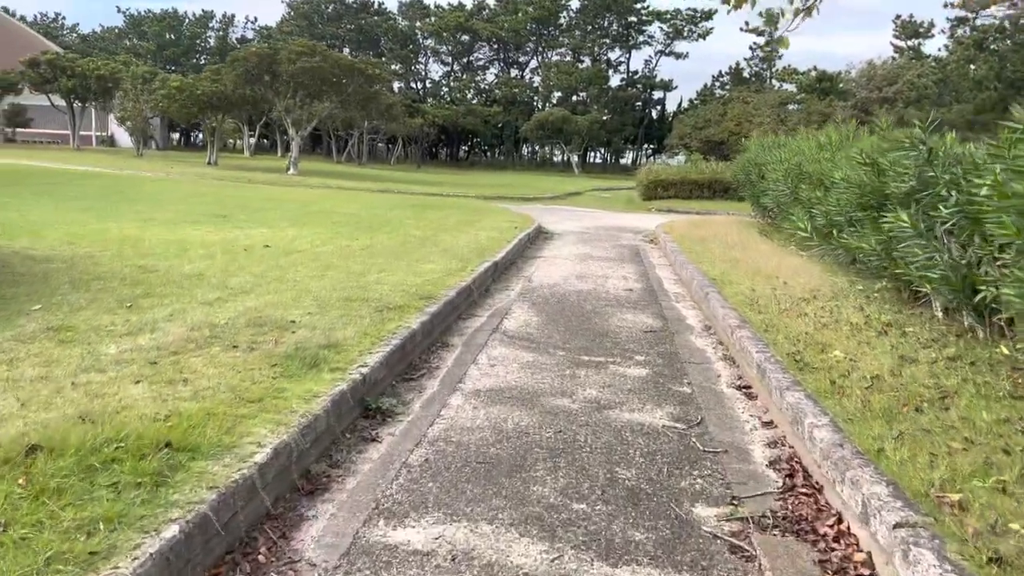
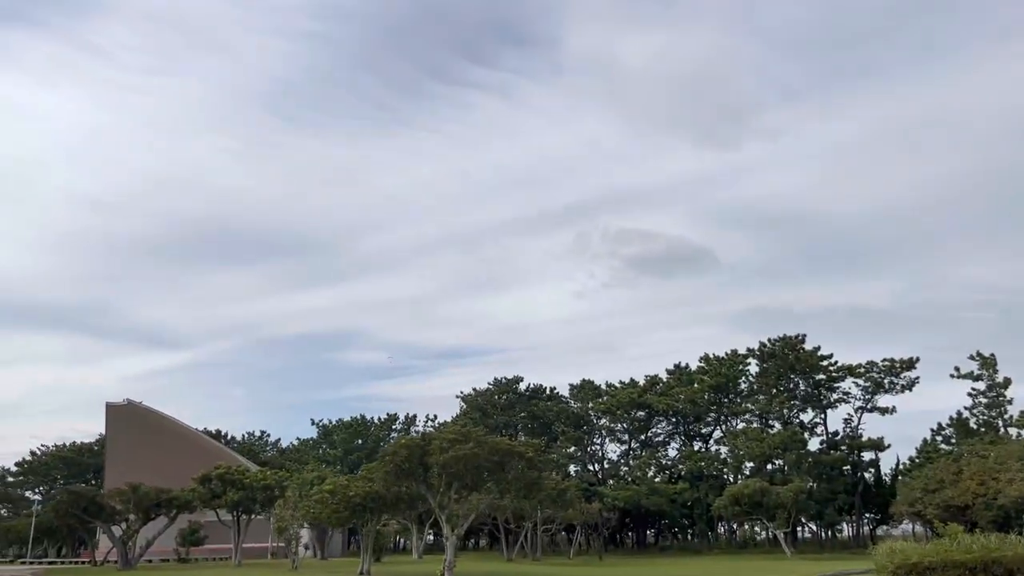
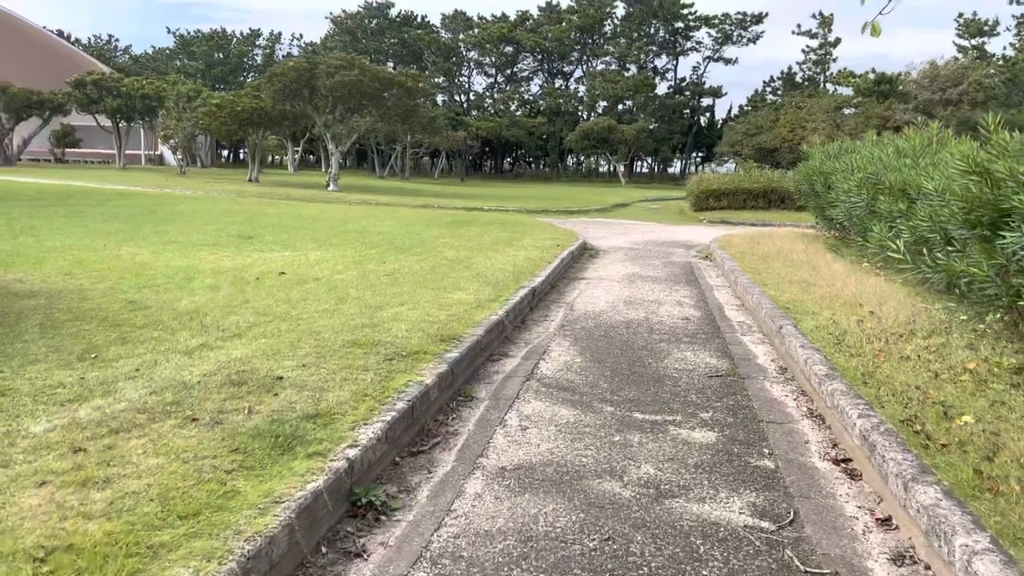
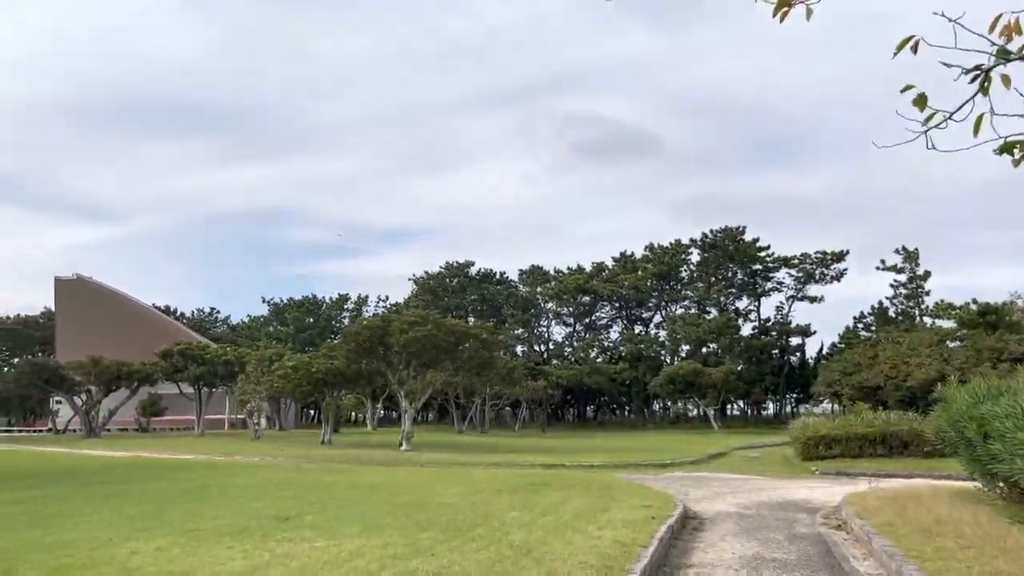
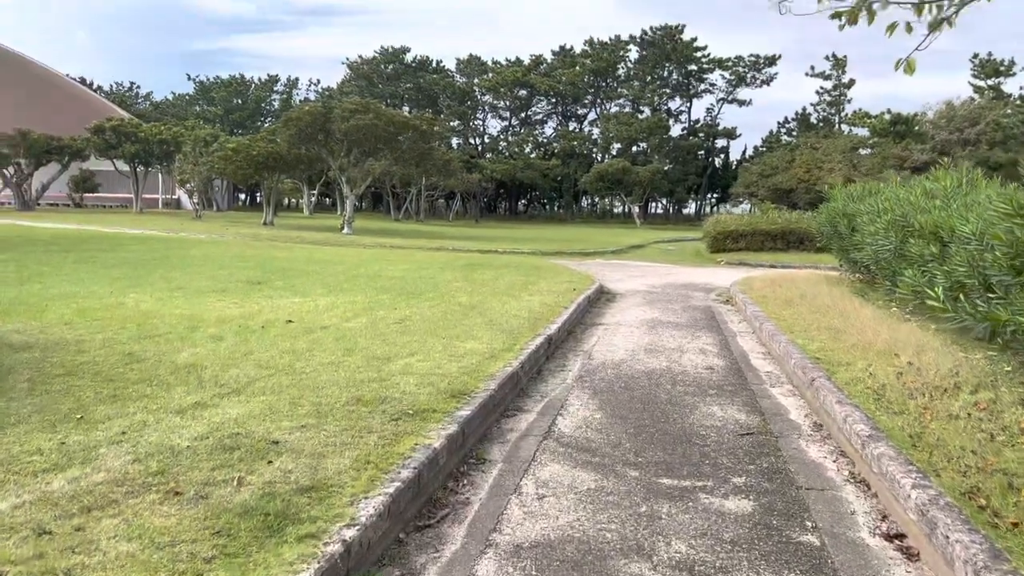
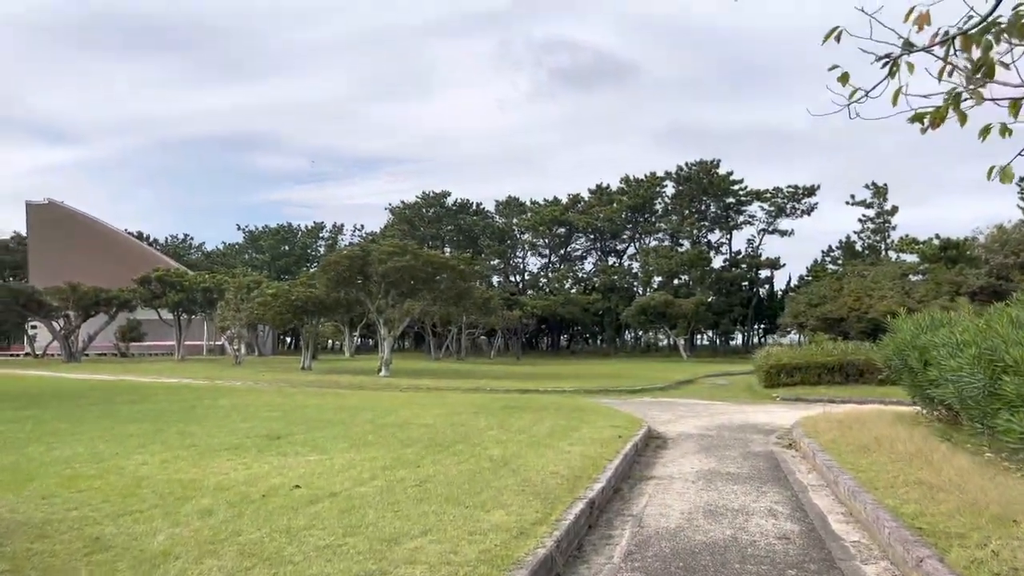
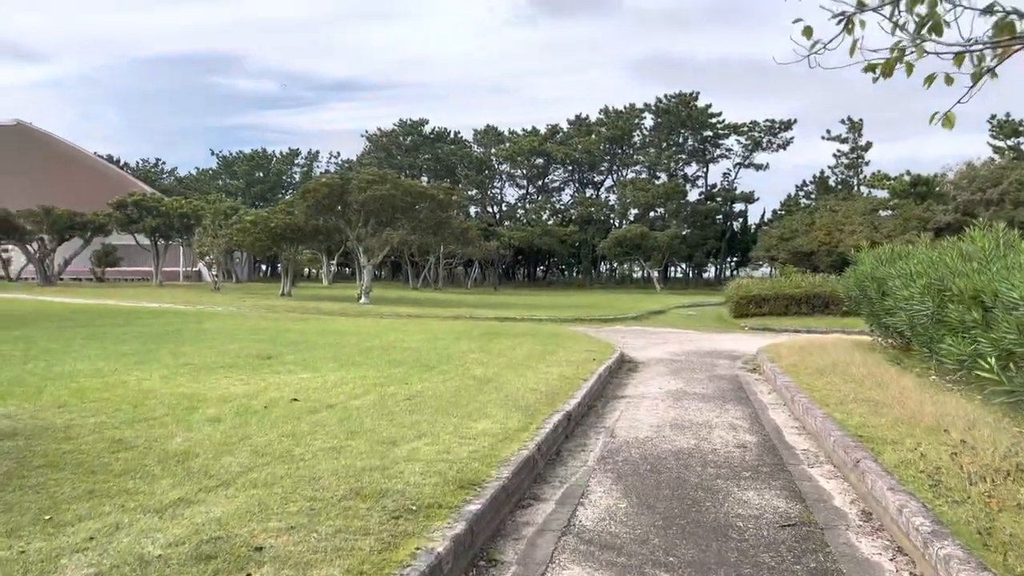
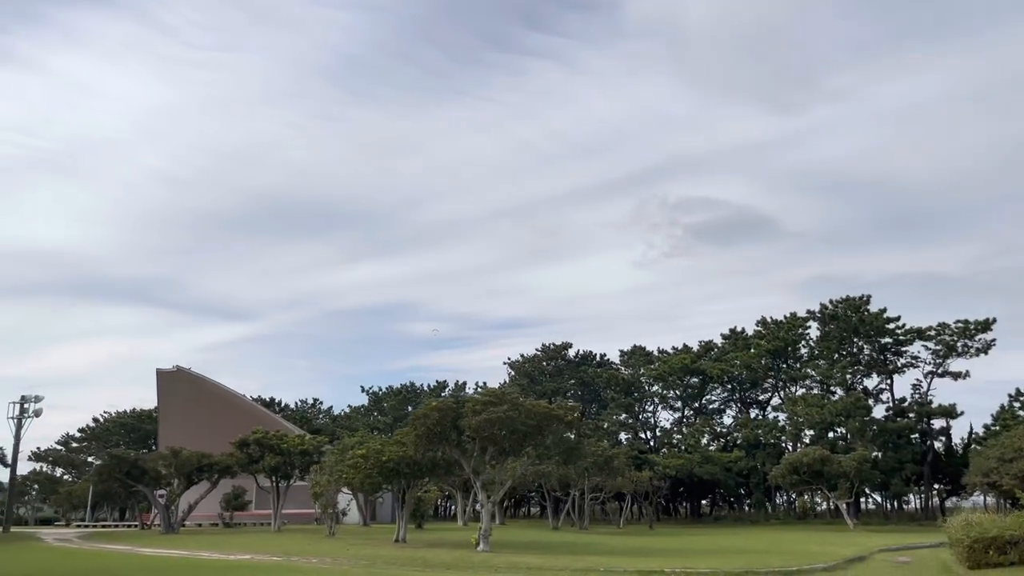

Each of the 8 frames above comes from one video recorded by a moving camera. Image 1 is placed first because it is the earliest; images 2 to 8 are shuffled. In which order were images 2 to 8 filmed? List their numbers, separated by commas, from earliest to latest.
3, 5, 7, 6, 4, 2, 8
